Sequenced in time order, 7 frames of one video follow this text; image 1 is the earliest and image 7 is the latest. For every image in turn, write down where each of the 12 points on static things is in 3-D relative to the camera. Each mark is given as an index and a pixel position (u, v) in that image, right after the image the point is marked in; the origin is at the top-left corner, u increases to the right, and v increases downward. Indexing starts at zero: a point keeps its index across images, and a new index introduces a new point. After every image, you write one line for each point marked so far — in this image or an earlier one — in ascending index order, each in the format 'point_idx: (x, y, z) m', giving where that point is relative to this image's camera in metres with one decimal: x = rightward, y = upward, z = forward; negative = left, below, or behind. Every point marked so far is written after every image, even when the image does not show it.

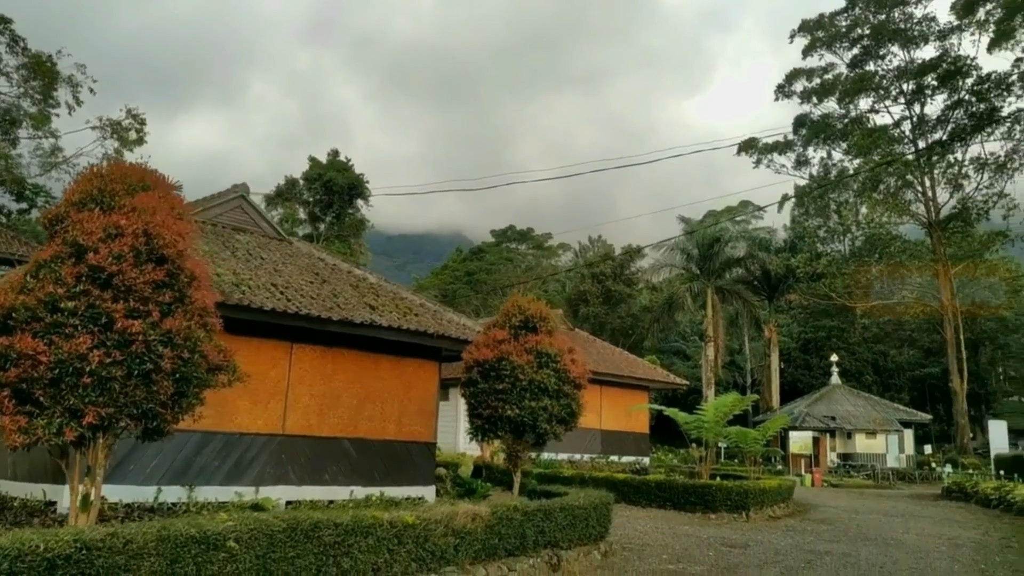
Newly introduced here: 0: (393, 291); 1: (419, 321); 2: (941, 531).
0: (-1.9, 0.0, +12.5) m
1: (-1.4, -0.5, +11.6) m
2: (+8.5, -4.8, +15.4) m
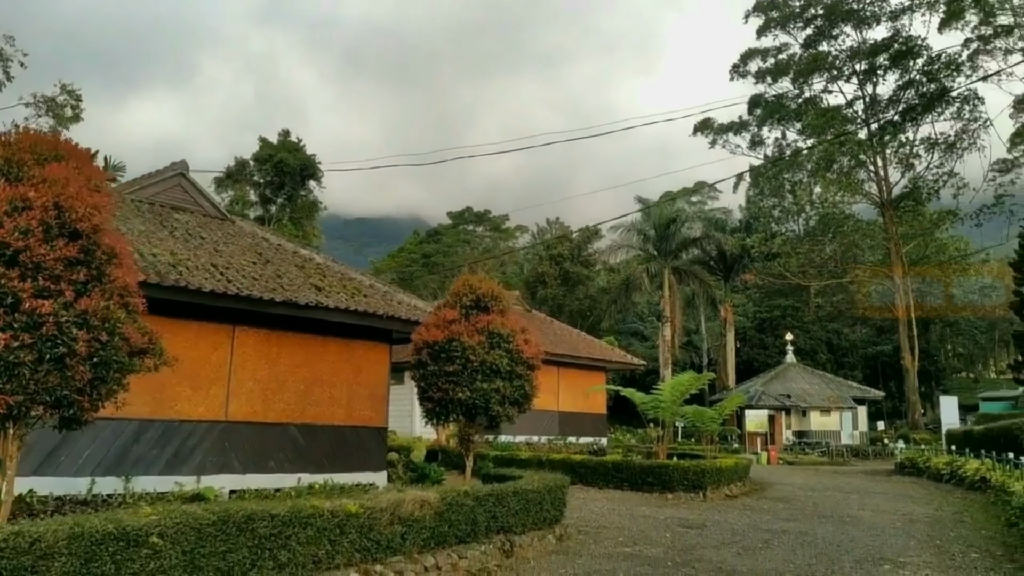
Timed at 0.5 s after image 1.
0: (-2.6, +0.3, +12.1) m
1: (-2.1, -0.2, +11.2) m
2: (+7.6, -4.4, +15.6) m
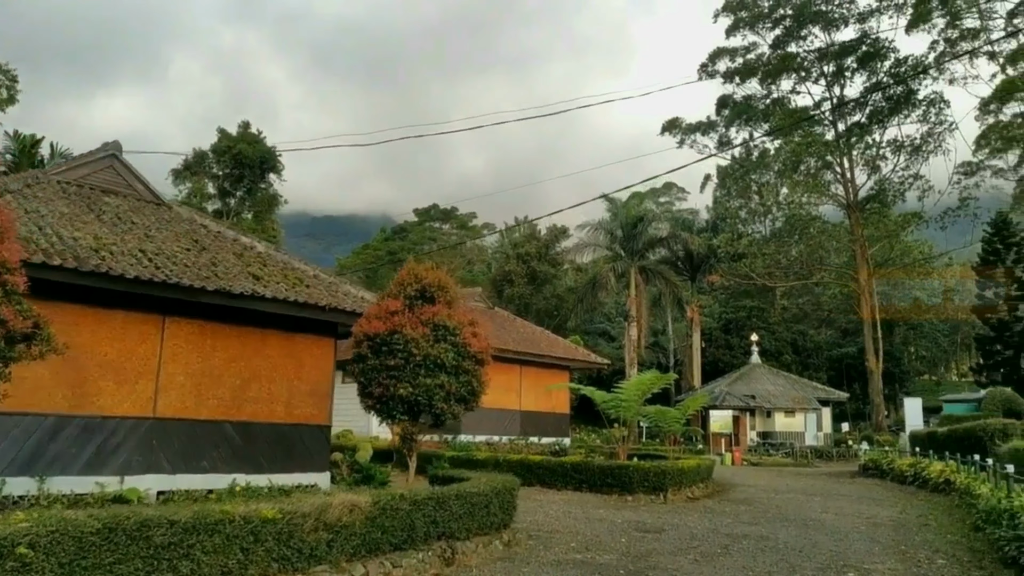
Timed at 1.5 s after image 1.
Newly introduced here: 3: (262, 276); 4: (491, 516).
0: (-3.3, +0.4, +11.4) m
1: (-2.7, -0.1, +10.6) m
2: (+6.8, -4.3, +15.4) m
3: (-3.3, +0.2, +10.4) m
4: (-0.2, -2.5, +8.5) m
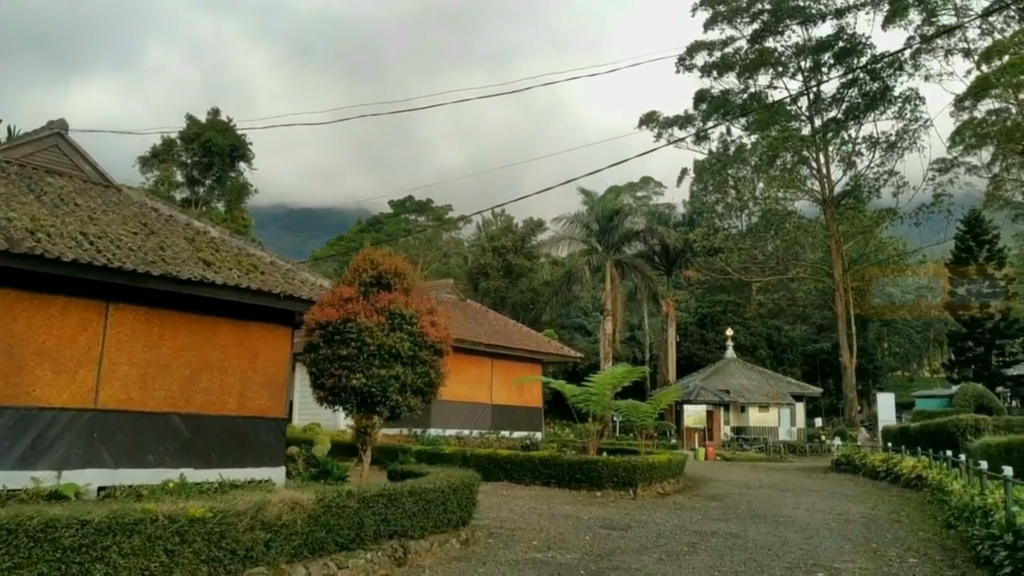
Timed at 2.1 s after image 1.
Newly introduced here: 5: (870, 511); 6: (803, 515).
0: (-3.8, +0.6, +10.9) m
1: (-3.2, +0.1, +10.1) m
2: (+6.1, -4.2, +15.2) m
3: (-3.8, +0.3, +9.9) m
4: (-0.7, -2.3, +8.1) m
5: (+6.5, -4.1, +14.3) m
6: (+5.0, -3.9, +13.5) m
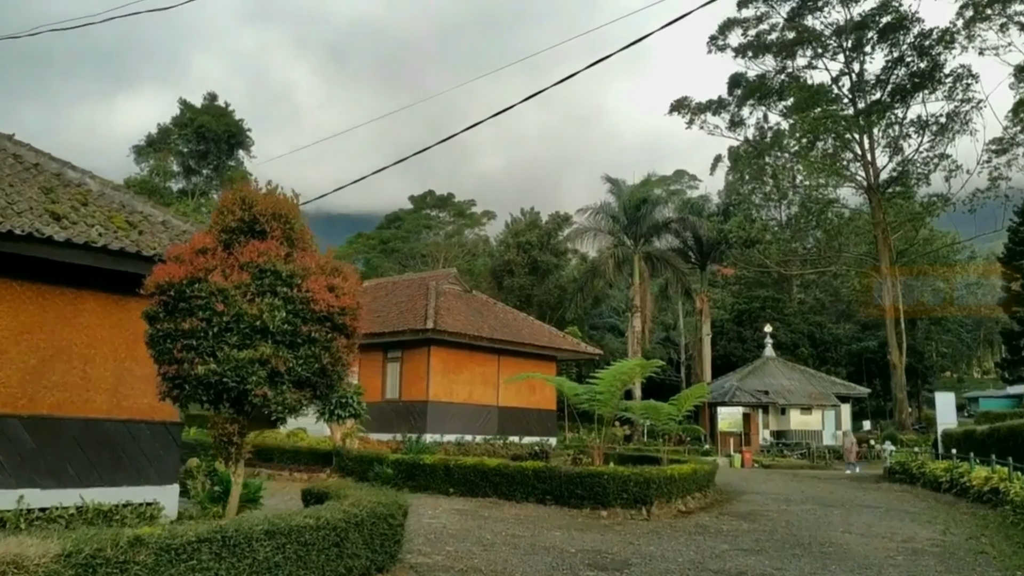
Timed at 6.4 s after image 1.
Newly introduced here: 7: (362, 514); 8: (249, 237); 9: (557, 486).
0: (-4.3, +0.9, +8.5) m
1: (-3.7, +0.5, +7.7) m
2: (+5.9, -3.8, +12.3) m
3: (-4.2, +0.7, +7.5) m
4: (-1.2, -1.9, +5.6) m
5: (+6.3, -3.6, +11.5) m
6: (+4.7, -3.5, +10.7) m
7: (-1.1, -1.7, +5.9) m
8: (-2.0, +0.4, +5.9) m
9: (+0.7, -3.2, +12.6) m
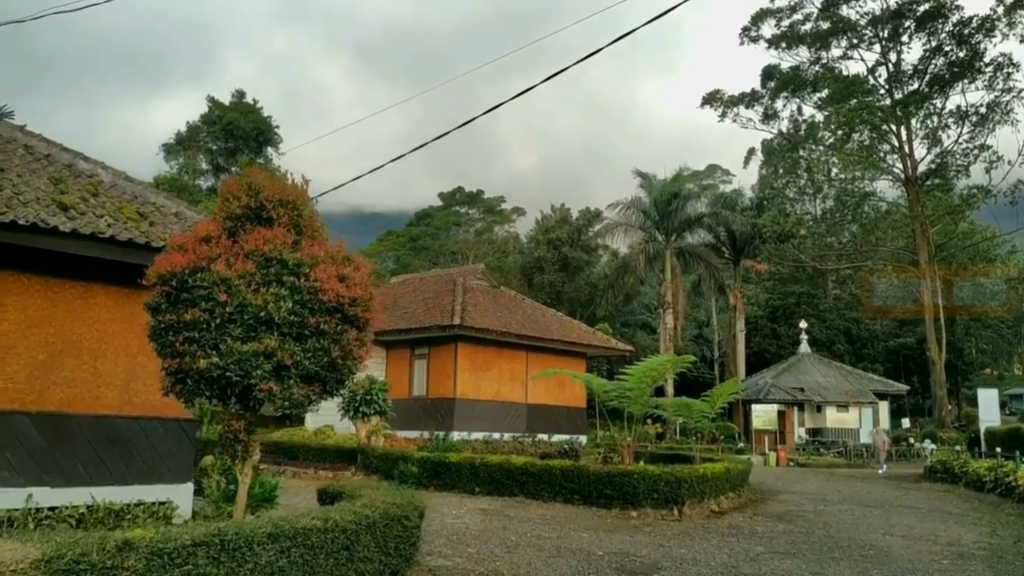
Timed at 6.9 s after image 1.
0: (-4.0, +1.0, +8.3) m
1: (-3.5, +0.5, +7.5) m
2: (+6.3, -3.6, +11.7) m
3: (-4.1, +0.8, +7.3) m
4: (-1.1, -1.9, +5.3) m
5: (+6.7, -3.5, +10.9) m
6: (+5.1, -3.4, +10.2) m
7: (-1.0, -1.6, +5.6) m
8: (-1.8, +0.5, +5.6) m
9: (+1.1, -3.1, +12.2) m
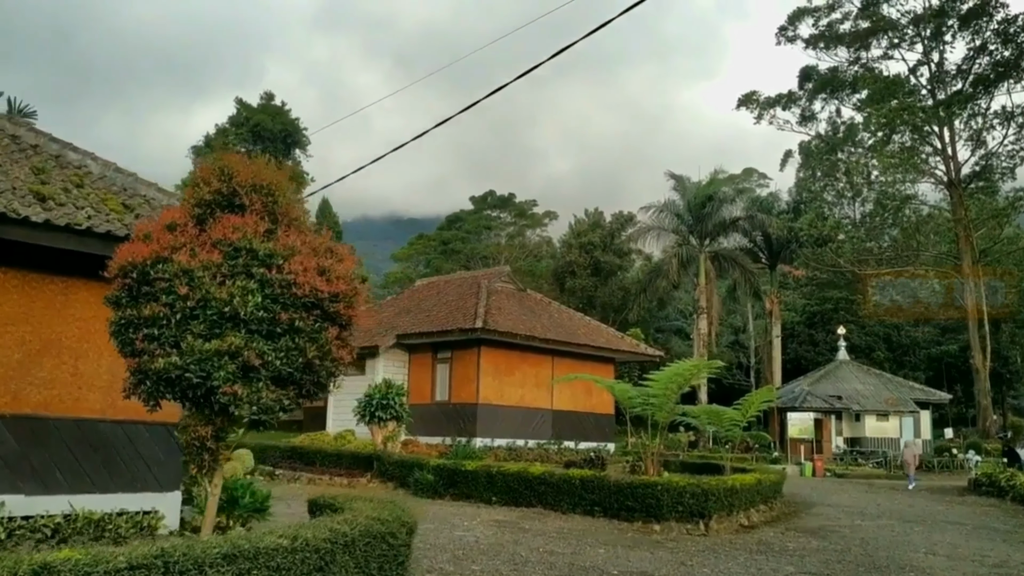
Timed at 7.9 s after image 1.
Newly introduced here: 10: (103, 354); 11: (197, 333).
0: (-3.9, +1.0, +7.9) m
1: (-3.4, +0.6, +7.1) m
2: (+6.5, -3.7, +10.9) m
3: (-4.0, +0.8, +6.9) m
4: (-1.1, -1.8, +4.8) m
5: (+6.8, -3.5, +10.0) m
6: (+5.2, -3.4, +9.4) m
7: (-1.0, -1.6, +5.1) m
8: (-1.9, +0.5, +5.2) m
9: (+1.4, -3.1, +11.5) m
10: (-3.8, -0.6, +7.3) m
11: (-1.9, -0.3, +4.8) m
